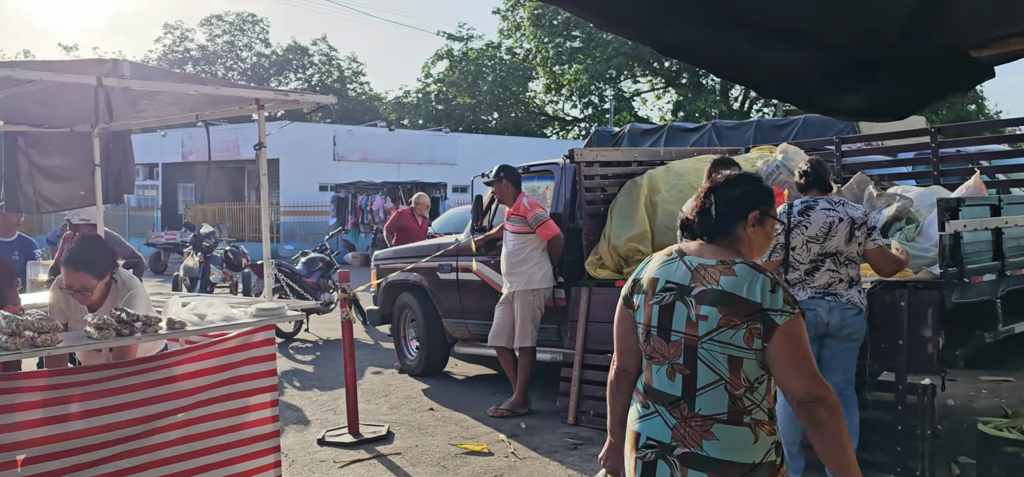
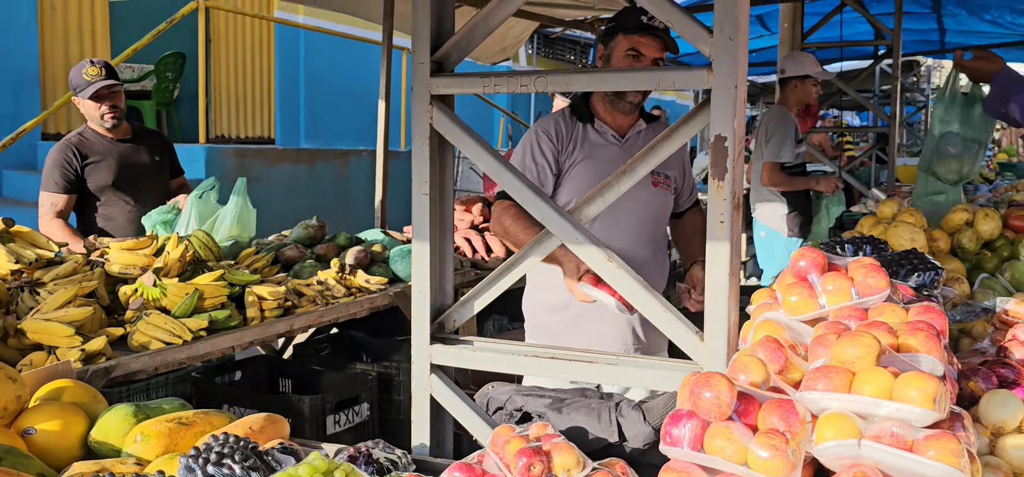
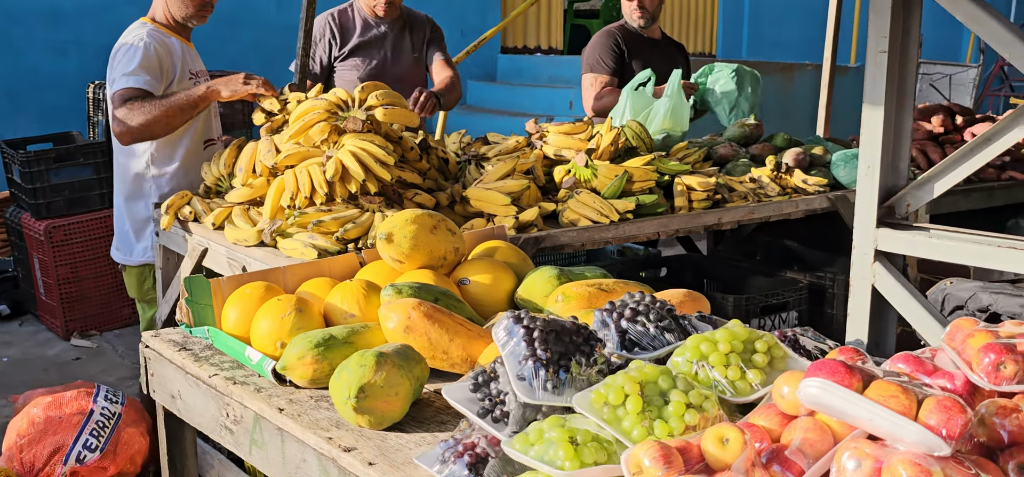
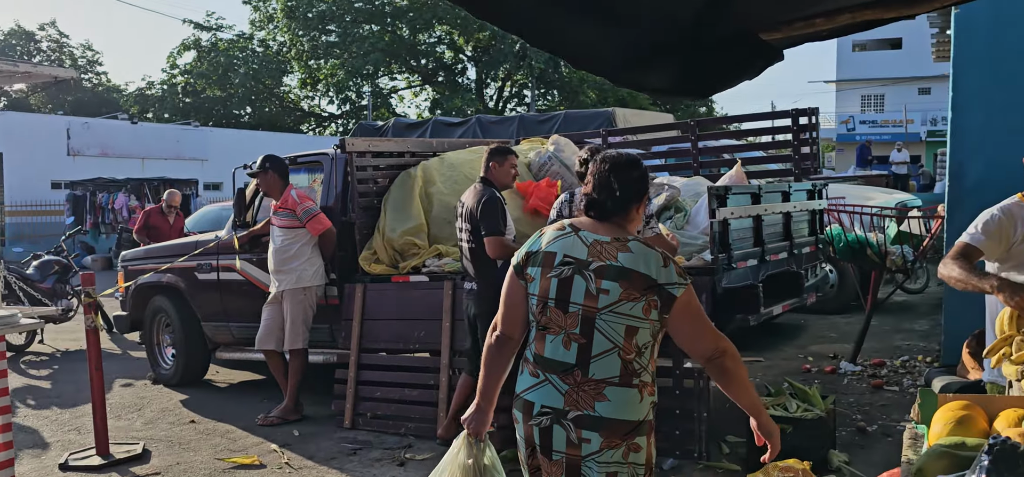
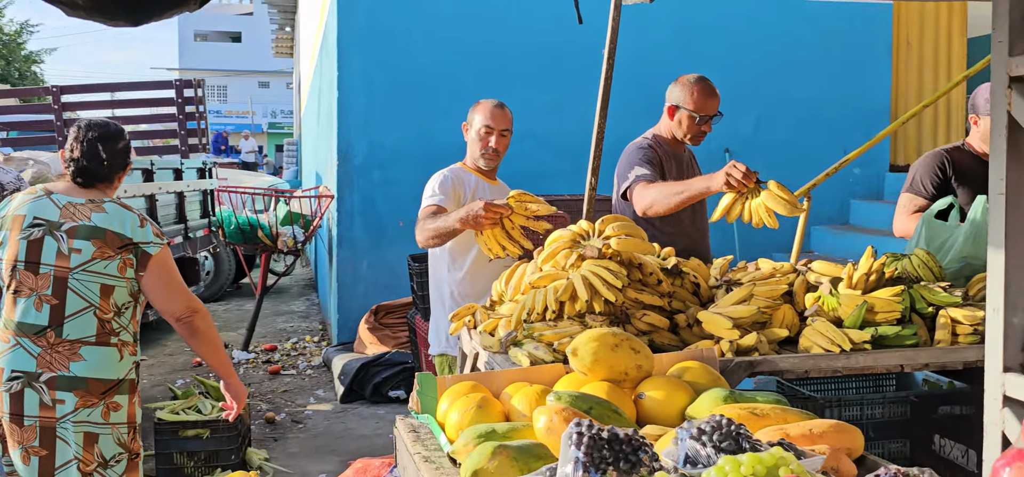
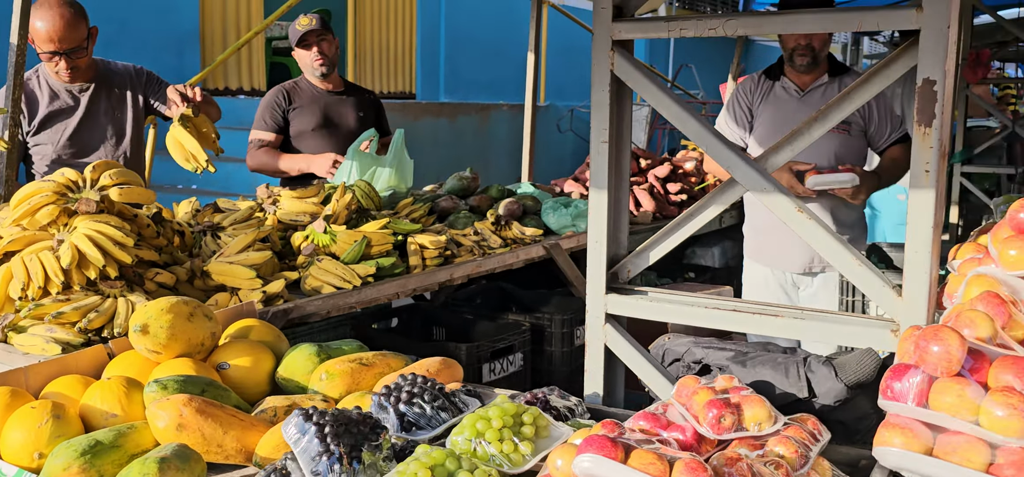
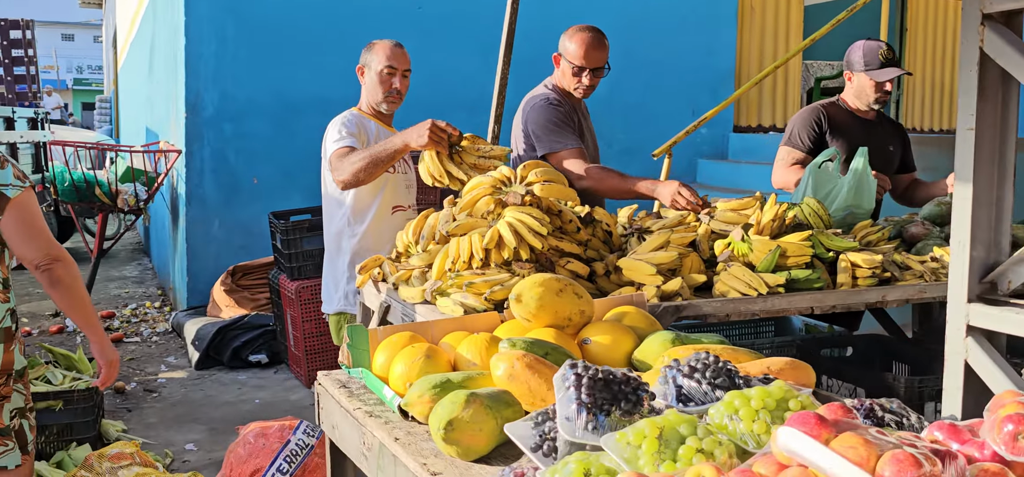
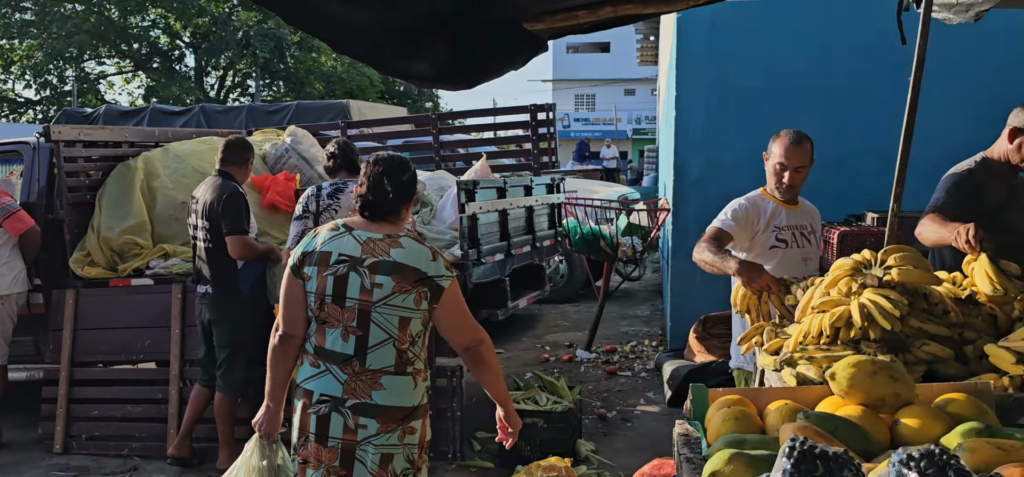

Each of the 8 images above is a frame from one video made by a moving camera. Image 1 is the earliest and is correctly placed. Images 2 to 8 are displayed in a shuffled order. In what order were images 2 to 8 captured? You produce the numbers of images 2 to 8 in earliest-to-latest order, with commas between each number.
4, 8, 5, 7, 3, 6, 2
